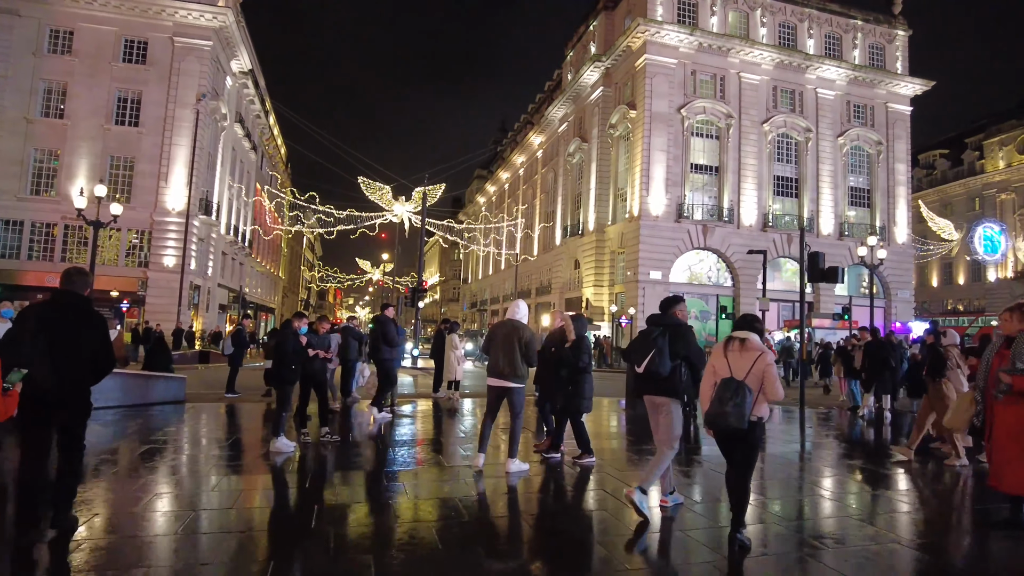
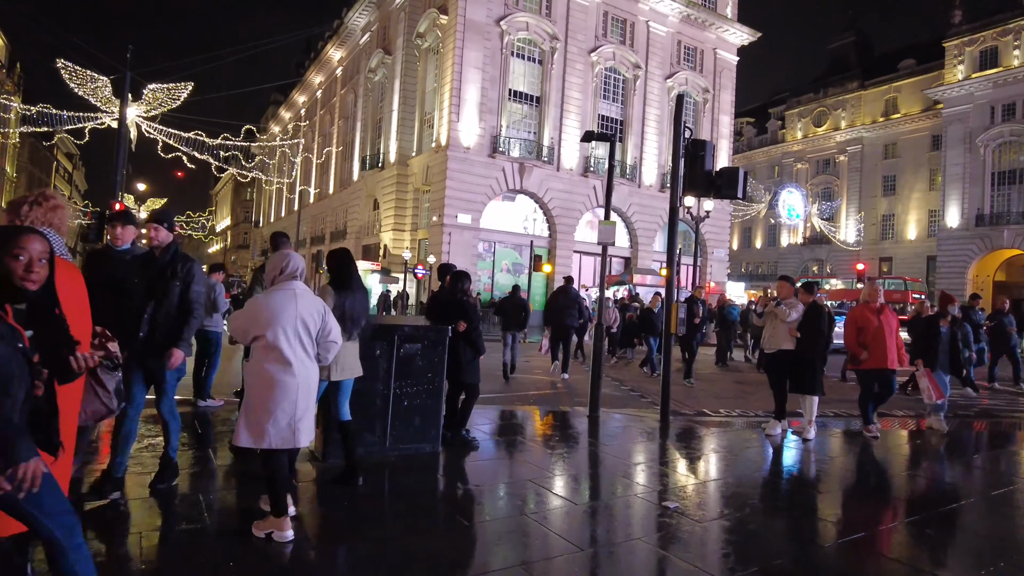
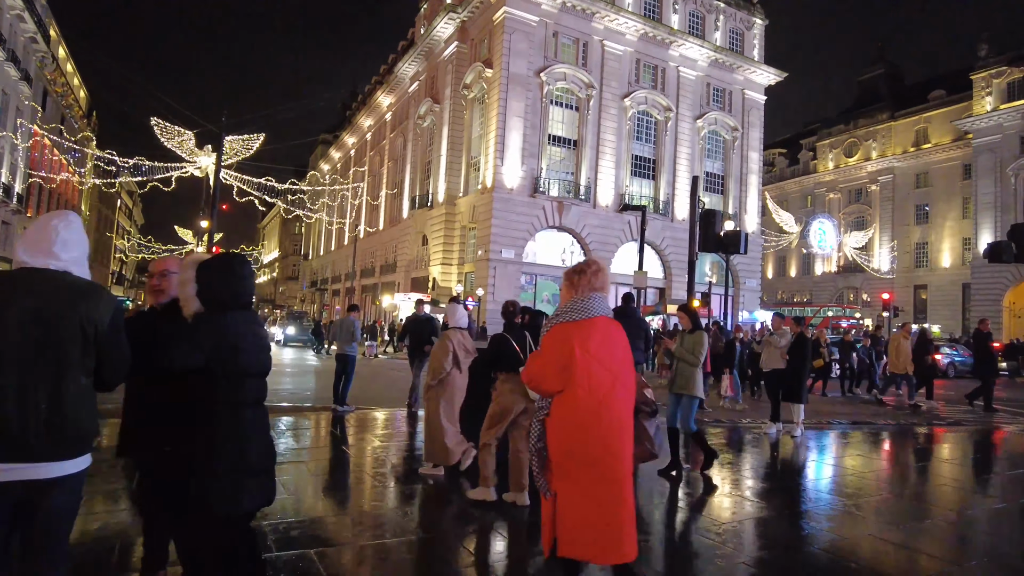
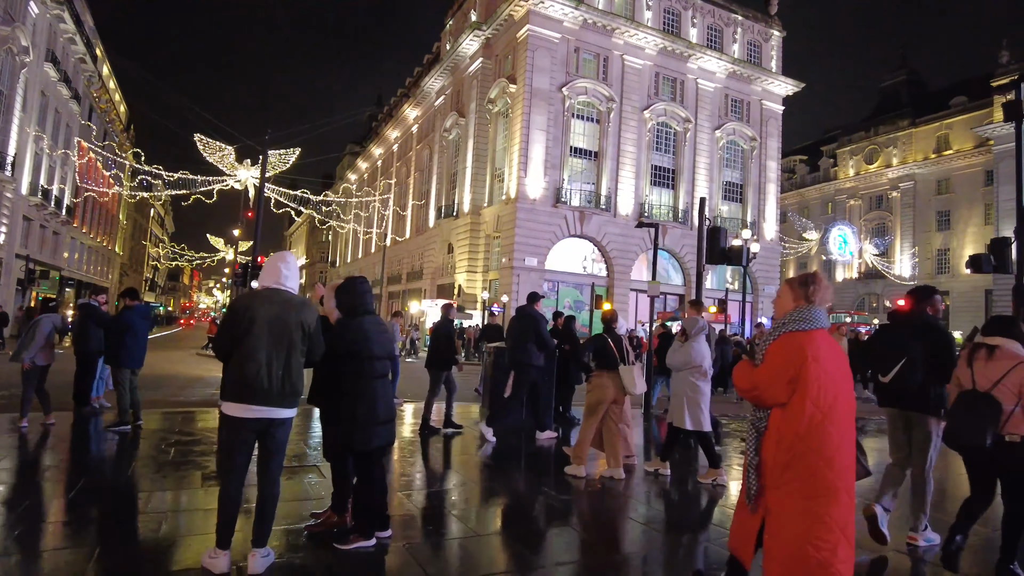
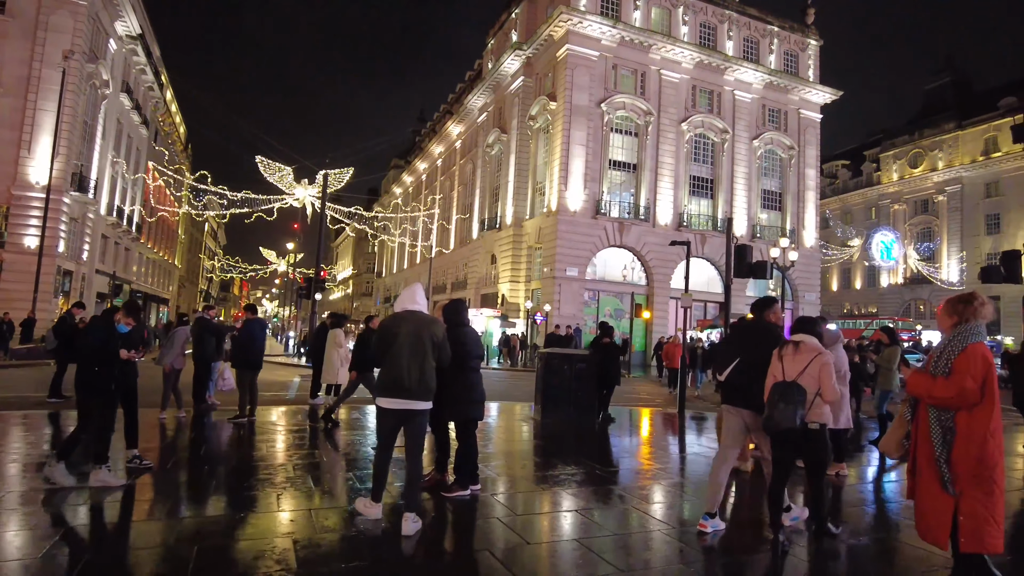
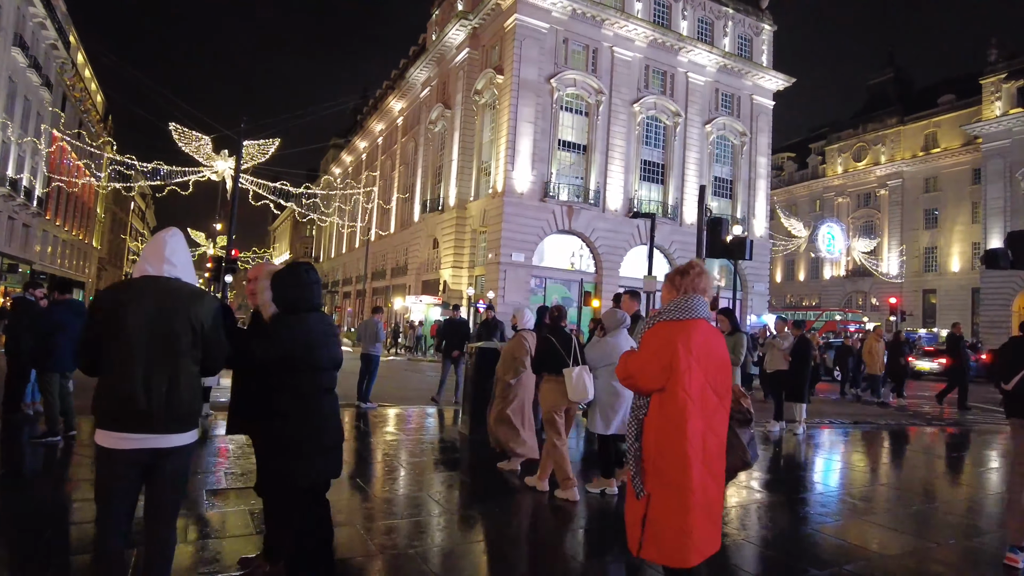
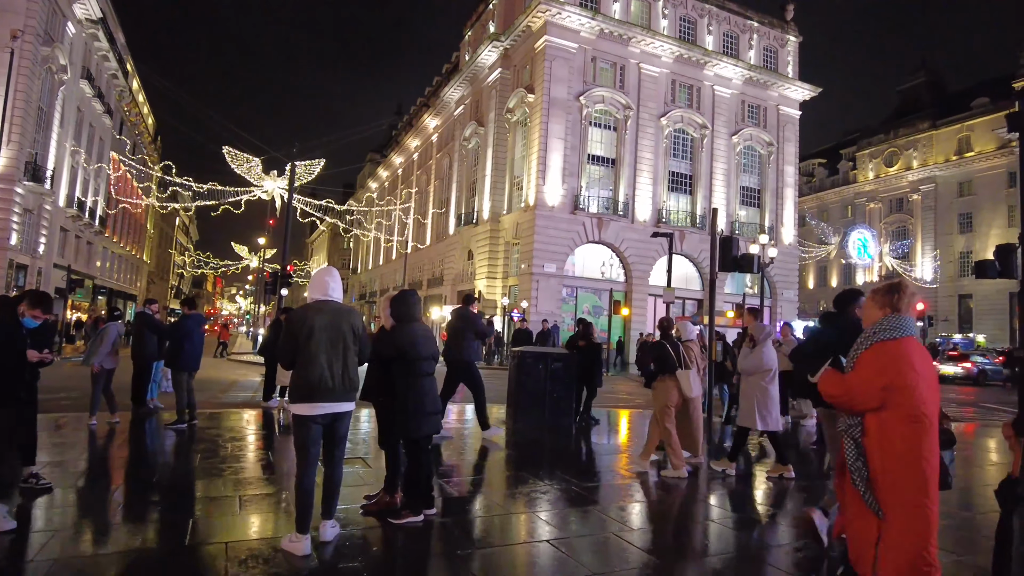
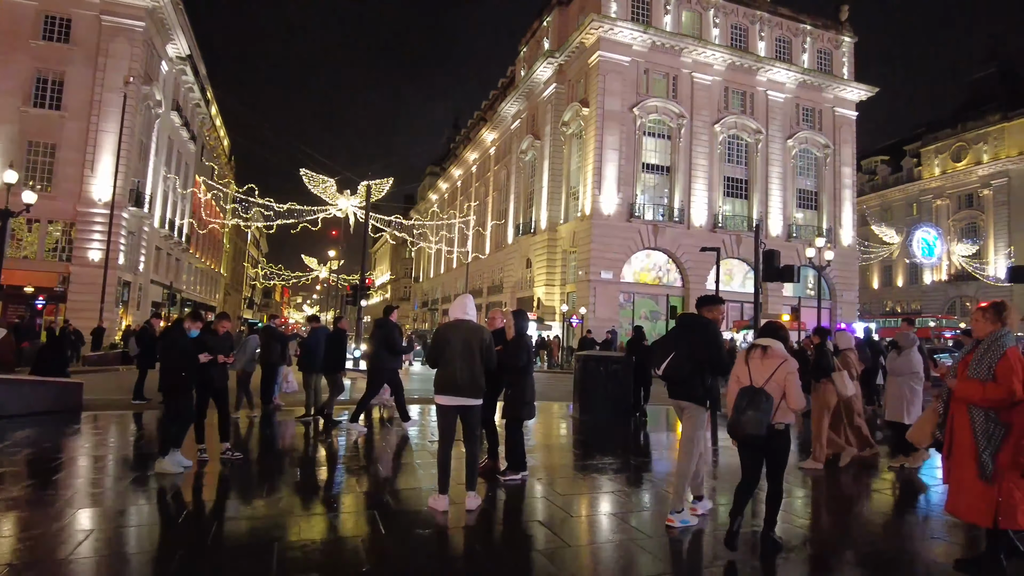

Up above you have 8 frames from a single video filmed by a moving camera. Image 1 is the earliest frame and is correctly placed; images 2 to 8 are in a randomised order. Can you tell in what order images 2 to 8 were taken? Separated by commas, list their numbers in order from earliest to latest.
8, 5, 7, 4, 6, 3, 2
